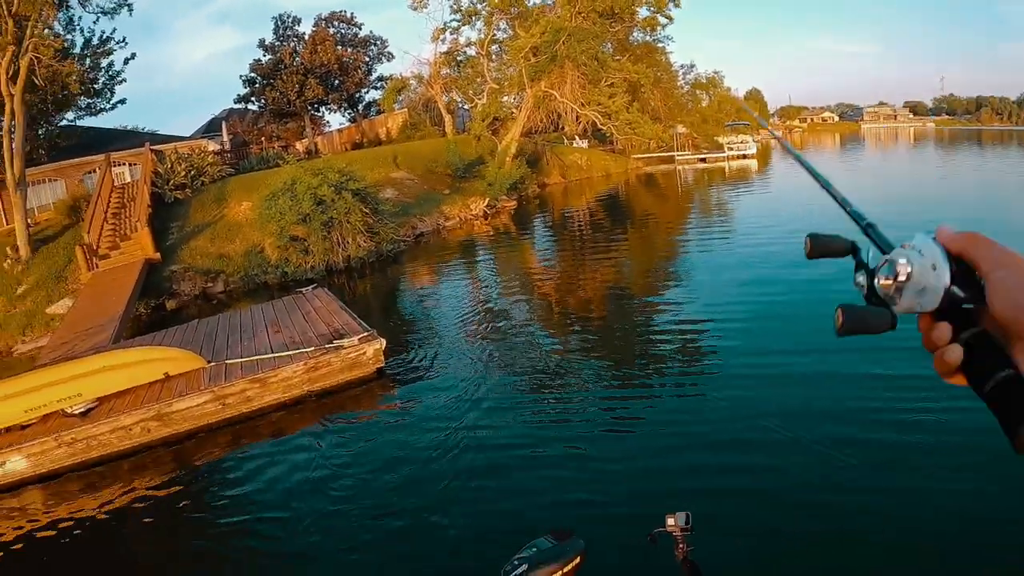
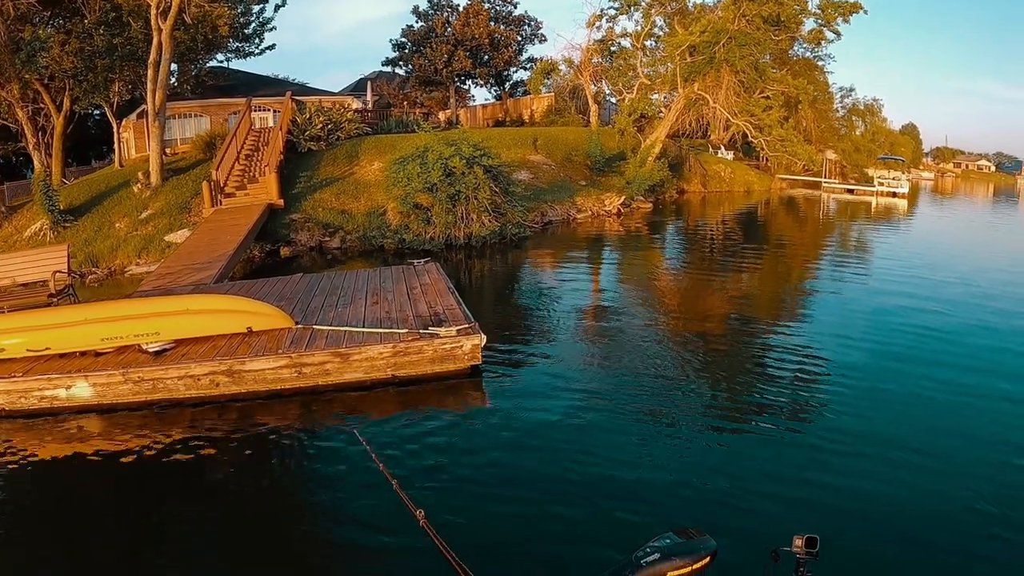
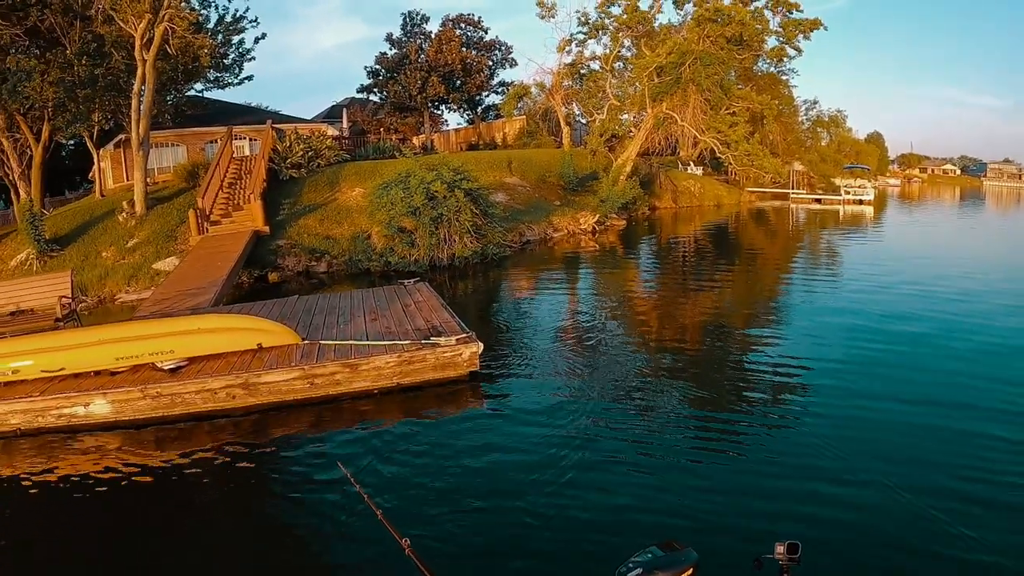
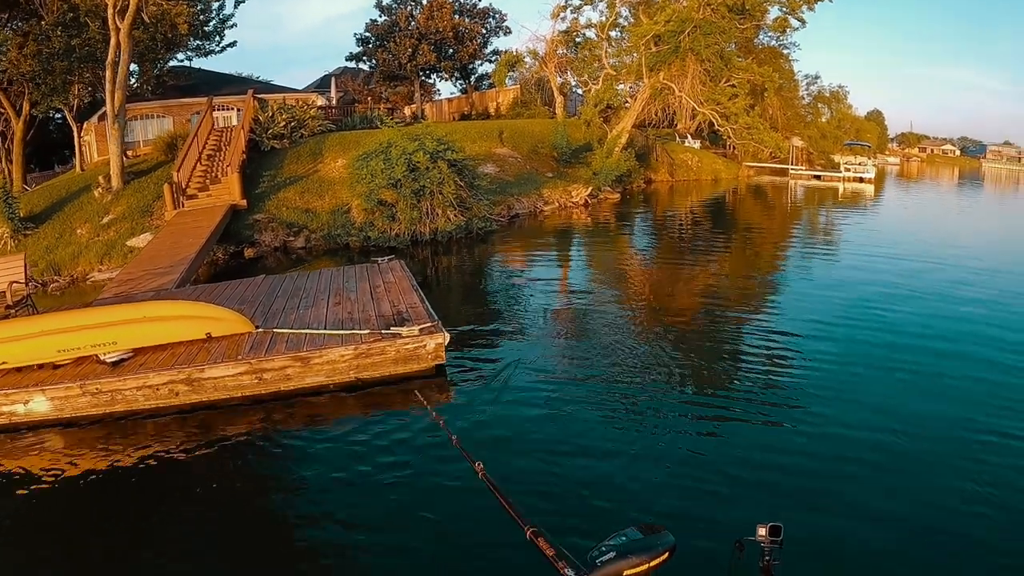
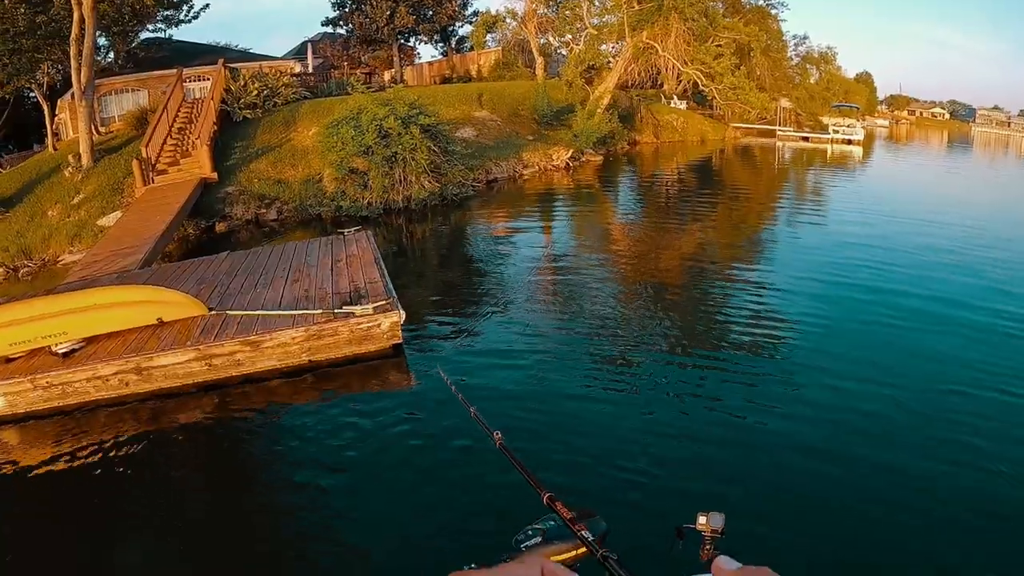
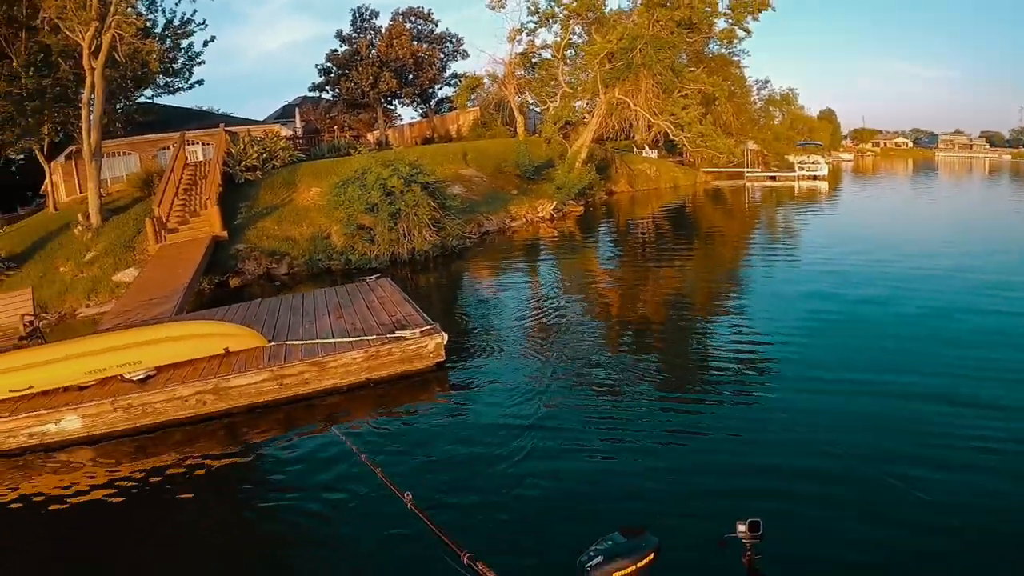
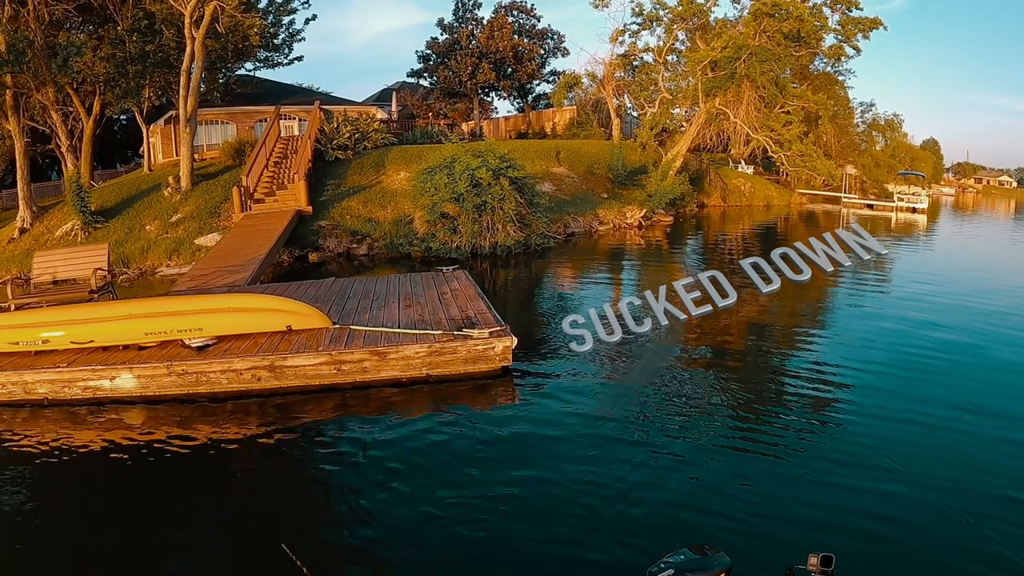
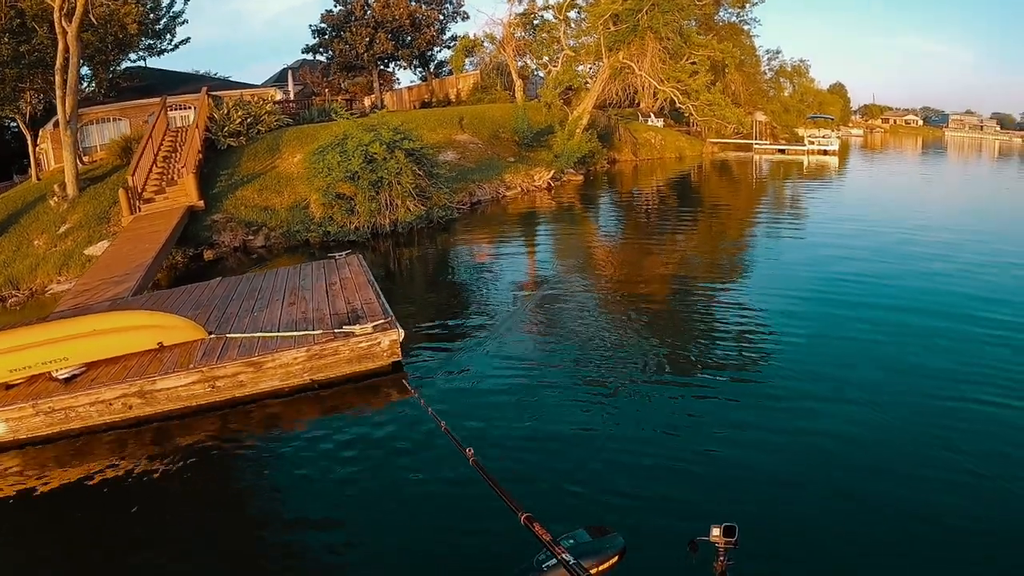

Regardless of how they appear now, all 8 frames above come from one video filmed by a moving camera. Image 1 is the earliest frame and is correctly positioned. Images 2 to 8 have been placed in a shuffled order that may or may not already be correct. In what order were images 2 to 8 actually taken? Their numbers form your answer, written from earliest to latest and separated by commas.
6, 3, 7, 2, 4, 8, 5
